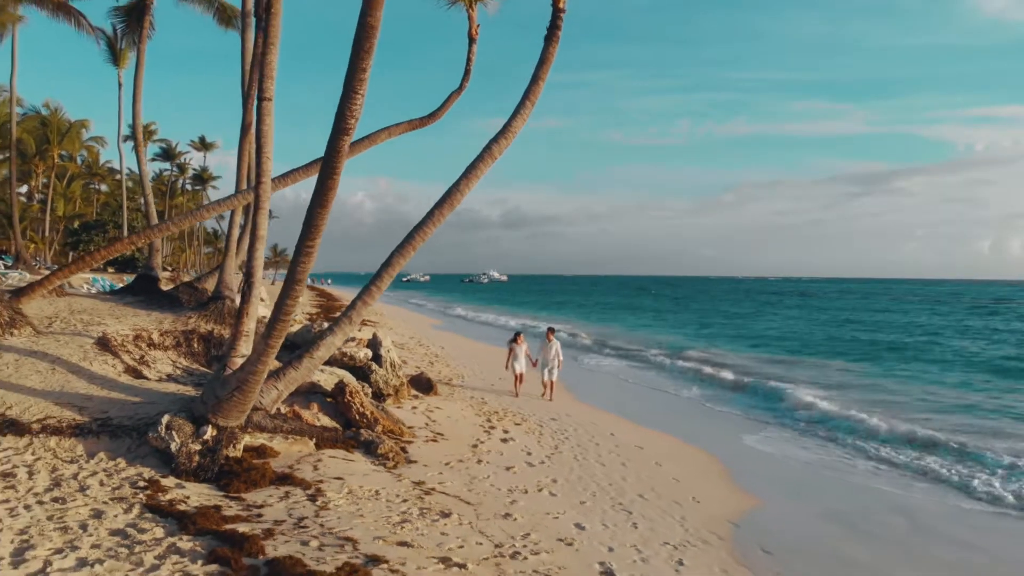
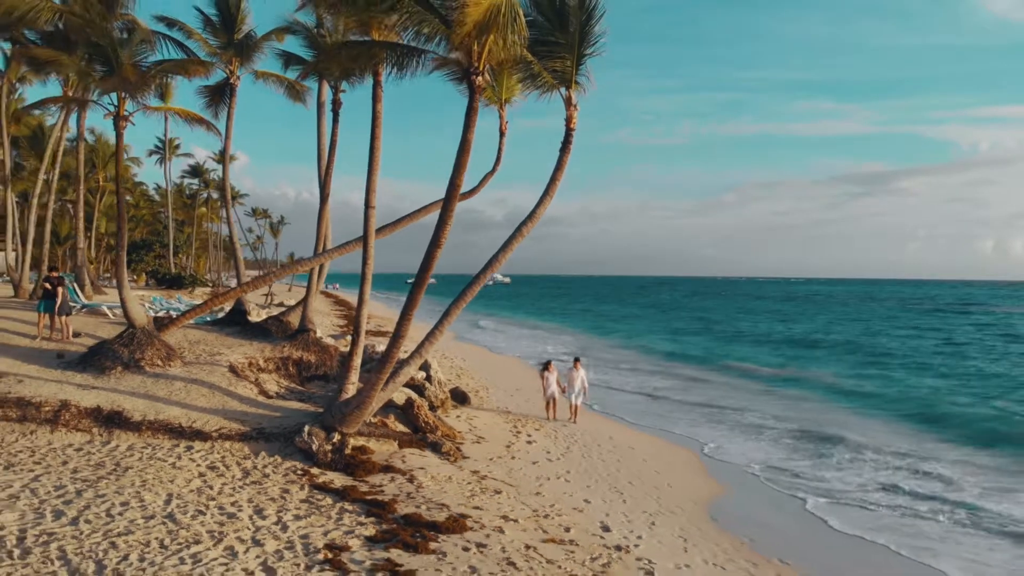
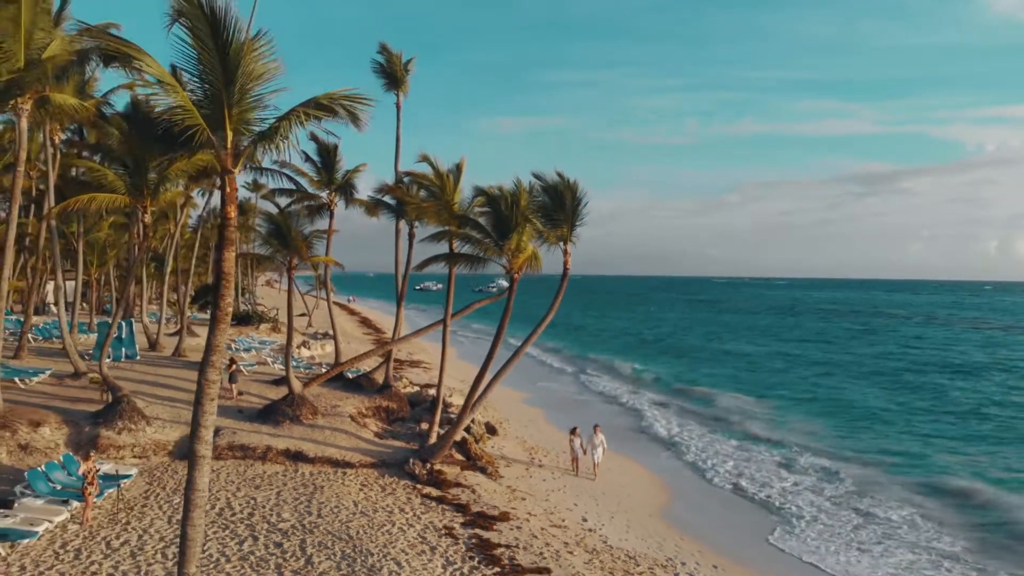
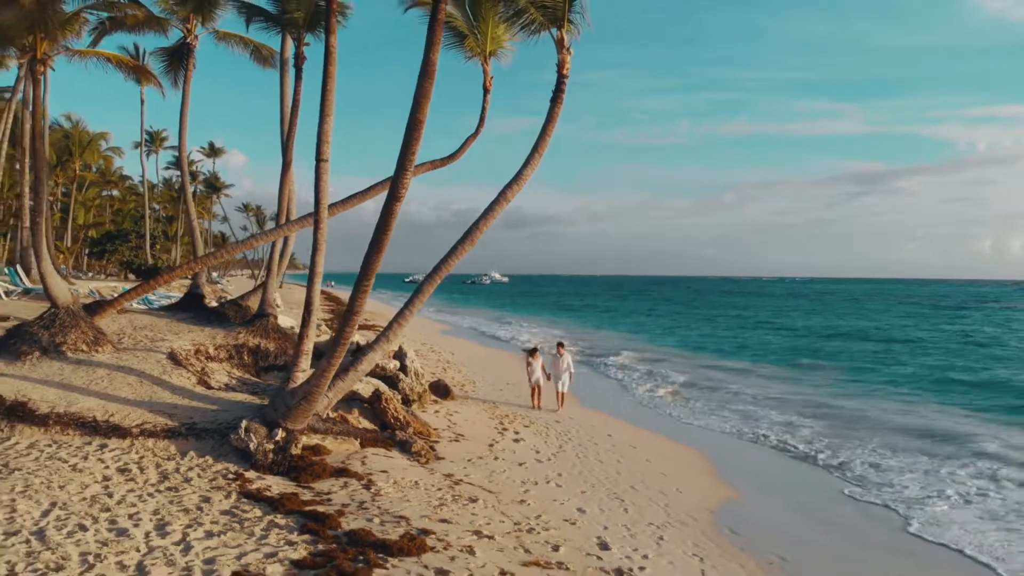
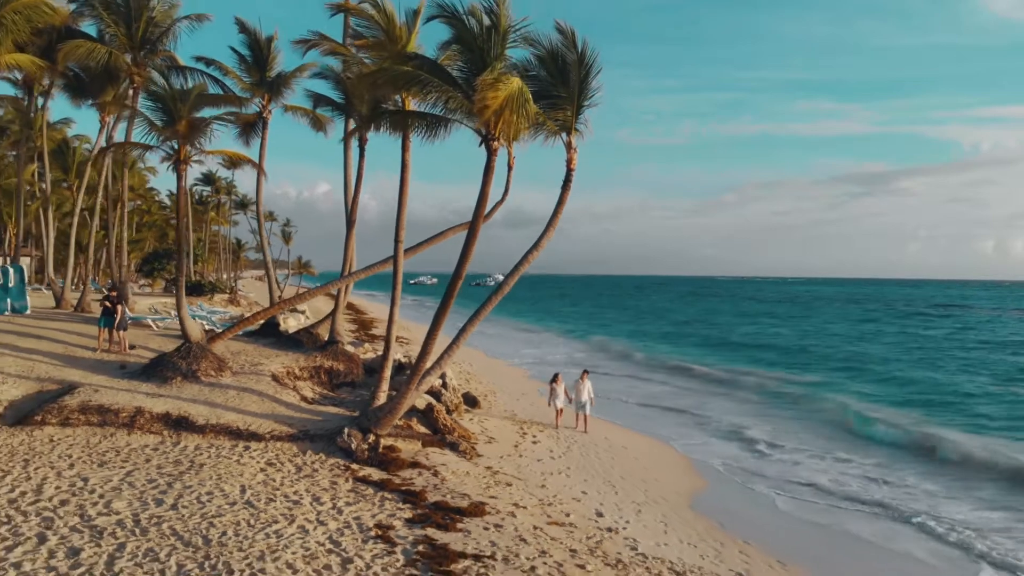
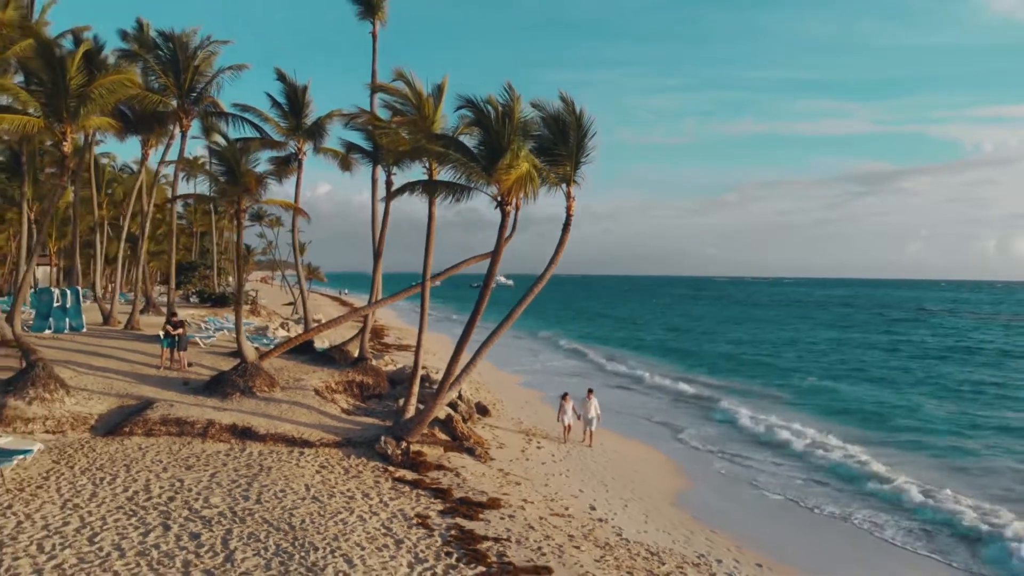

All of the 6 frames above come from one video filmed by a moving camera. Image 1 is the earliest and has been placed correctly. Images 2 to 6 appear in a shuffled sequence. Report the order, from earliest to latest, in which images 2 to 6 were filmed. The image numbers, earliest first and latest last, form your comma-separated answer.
4, 2, 5, 6, 3
